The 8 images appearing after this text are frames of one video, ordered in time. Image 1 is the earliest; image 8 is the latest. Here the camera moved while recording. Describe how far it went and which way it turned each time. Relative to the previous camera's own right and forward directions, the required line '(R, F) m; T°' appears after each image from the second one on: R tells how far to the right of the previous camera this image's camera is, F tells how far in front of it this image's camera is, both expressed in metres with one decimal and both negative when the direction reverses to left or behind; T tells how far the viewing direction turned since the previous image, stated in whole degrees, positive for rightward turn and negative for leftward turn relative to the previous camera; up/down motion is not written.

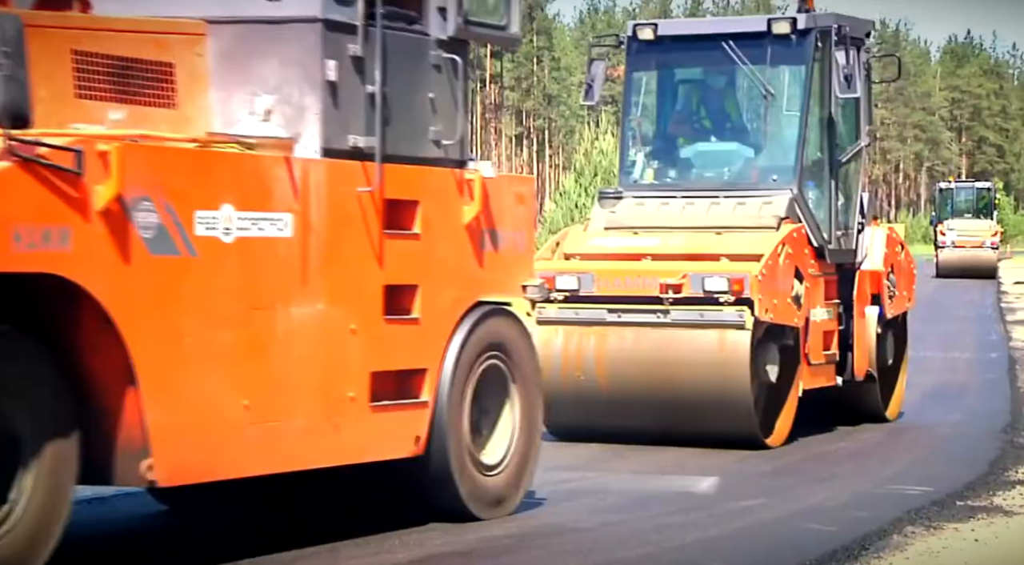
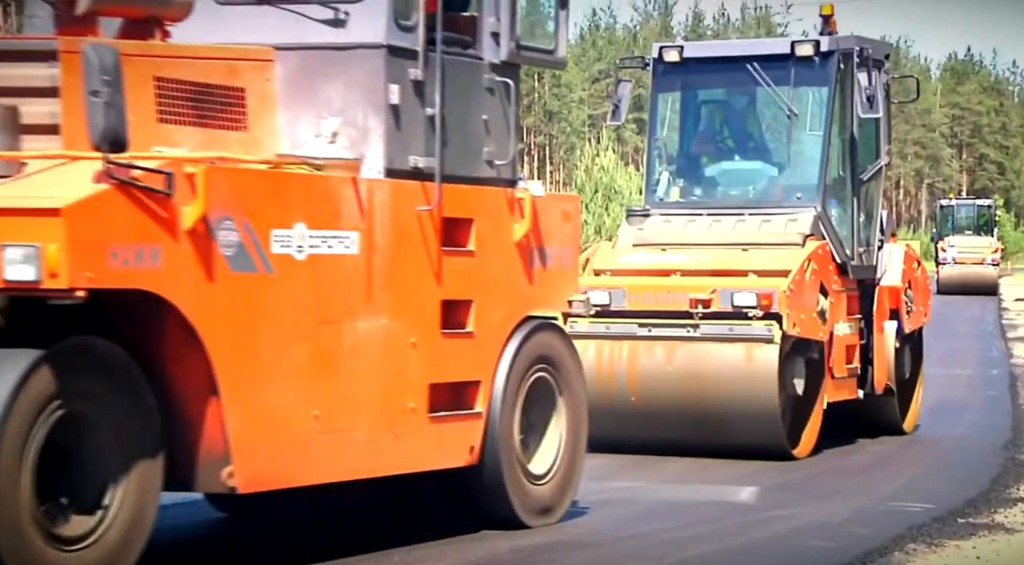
(-0.3, -0.3) m; +1°
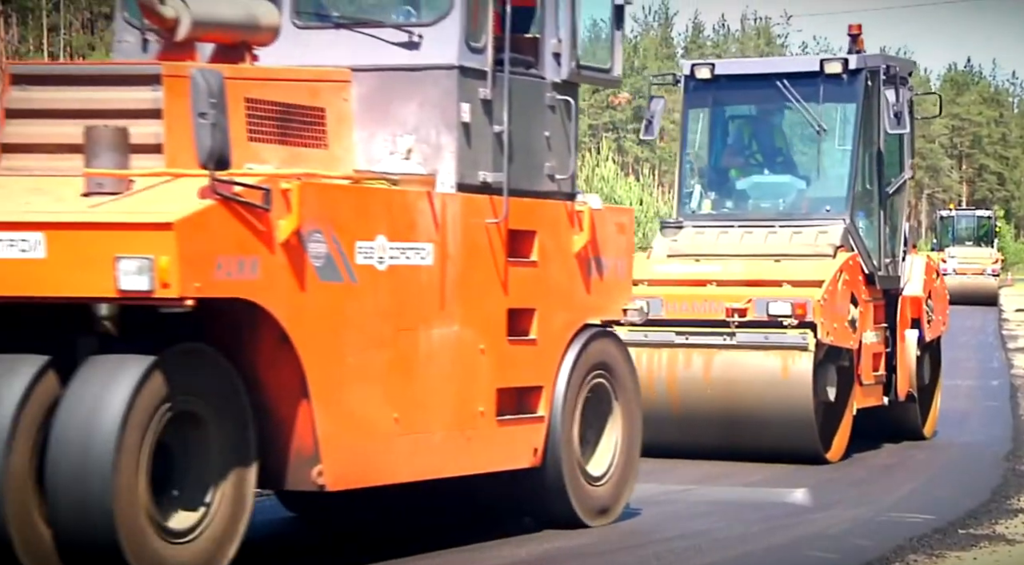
(-0.4, -0.3) m; +1°
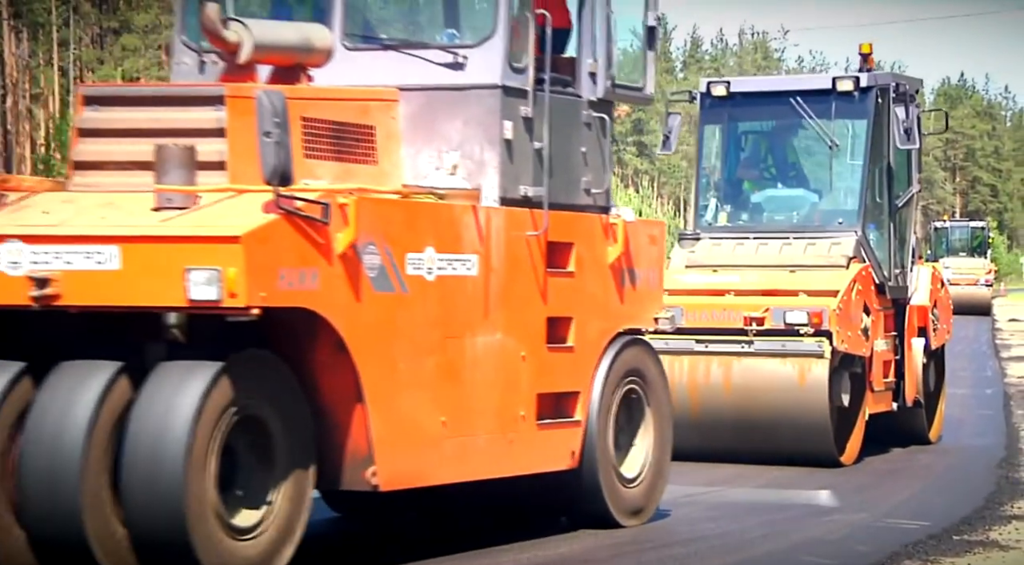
(-0.3, -0.3) m; +1°
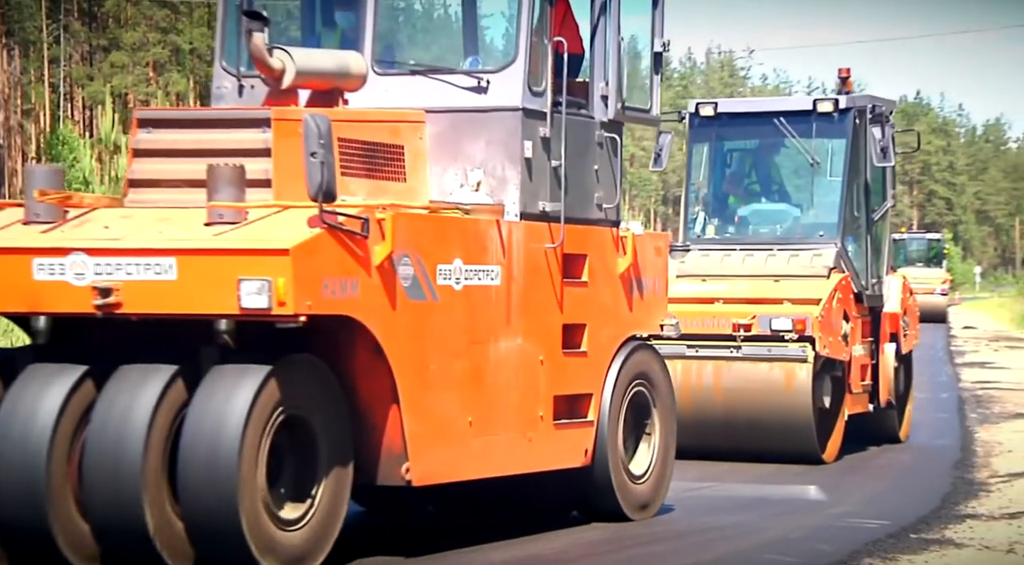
(-0.4, -0.6) m; +2°
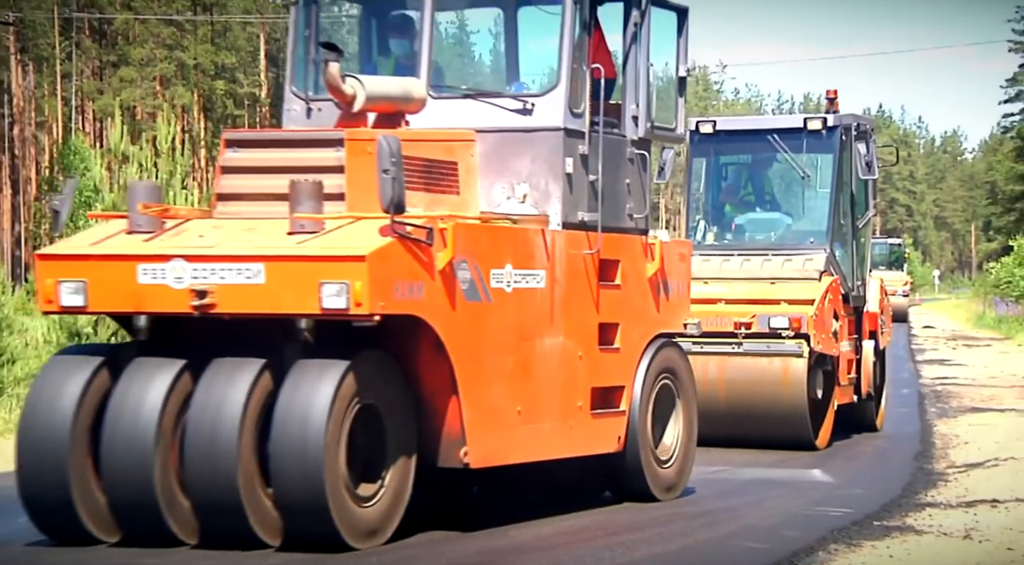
(-0.6, -0.9) m; +2°
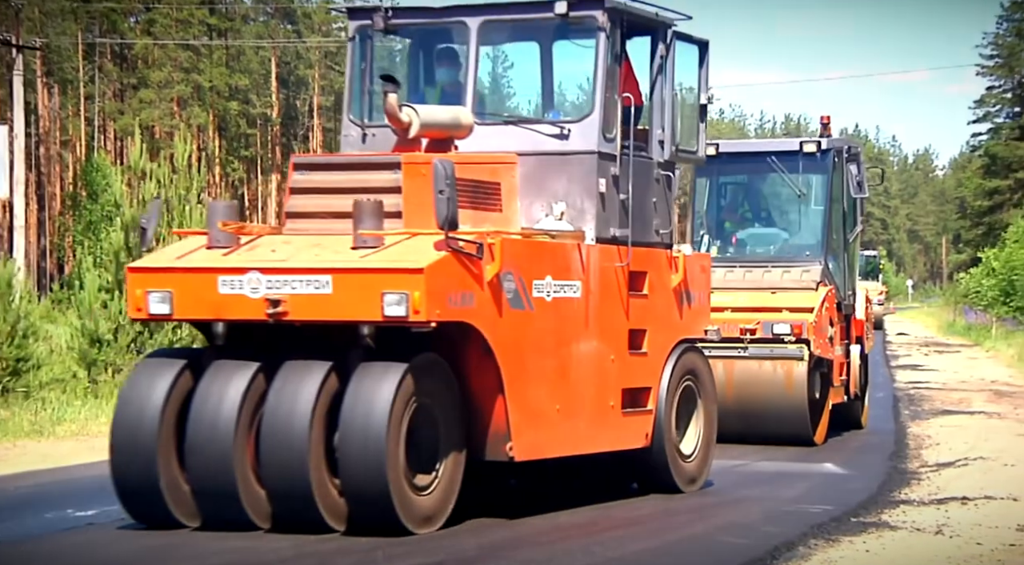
(-0.6, -0.9) m; +2°
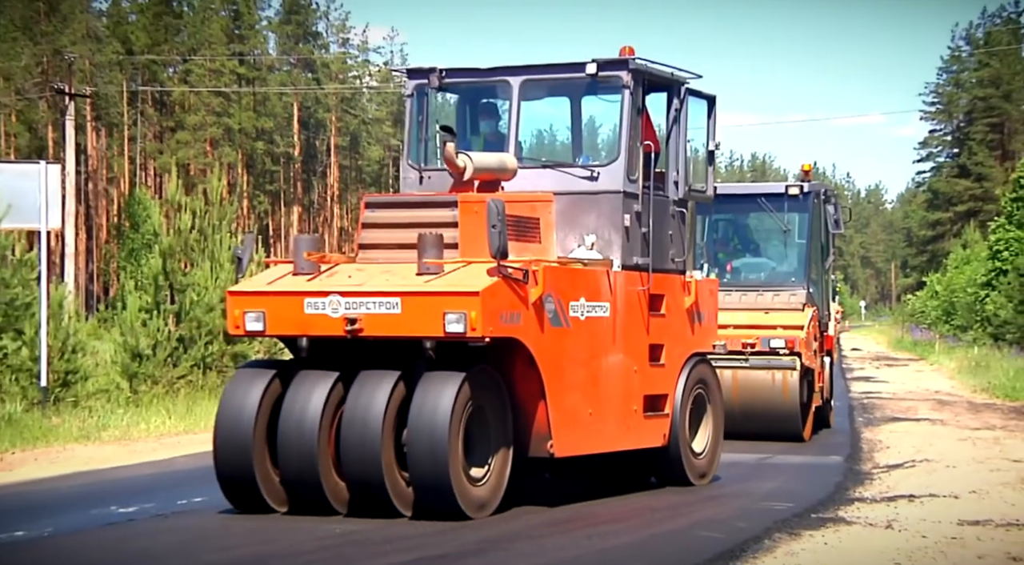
(-0.8, -1.6) m; +3°
